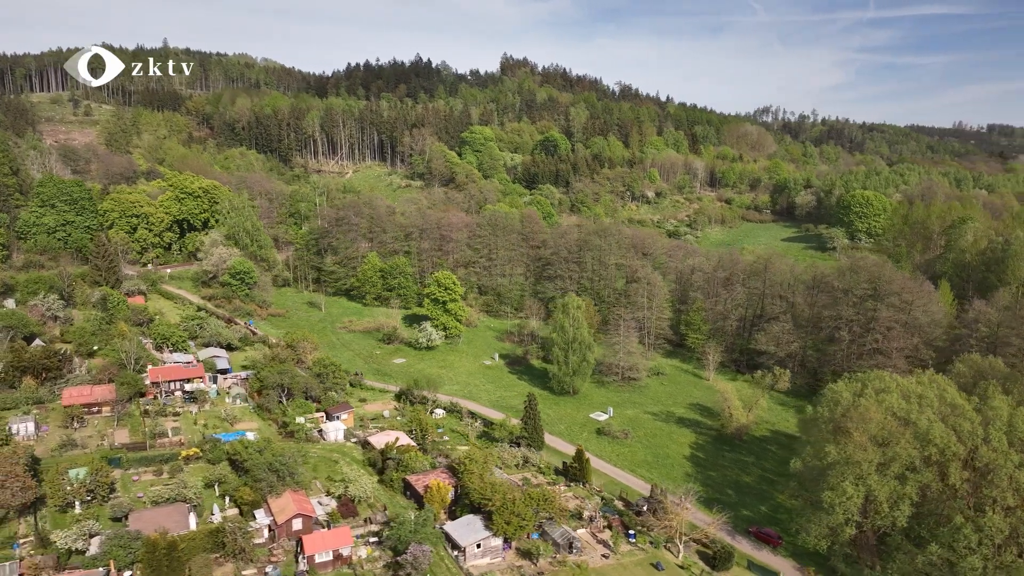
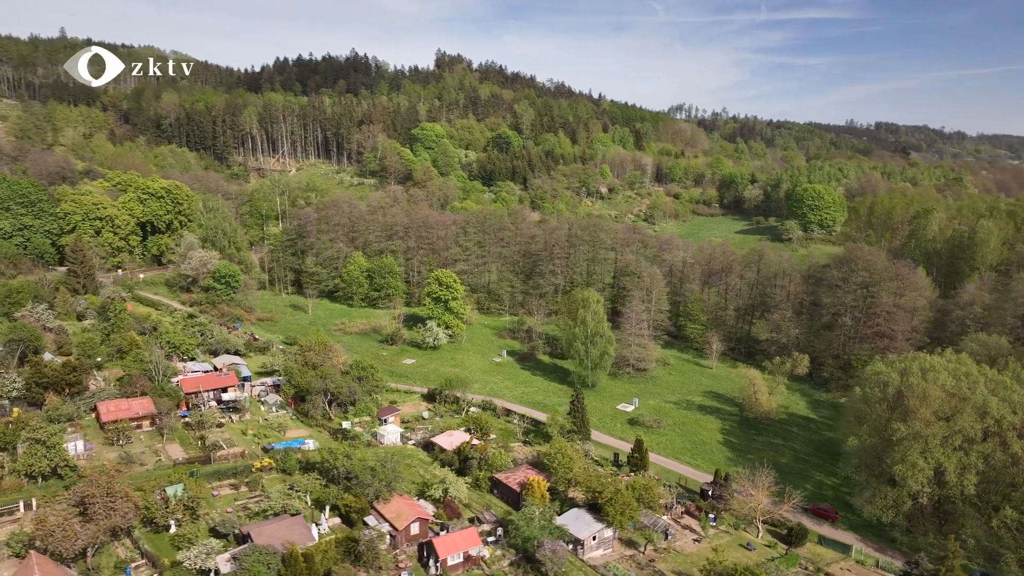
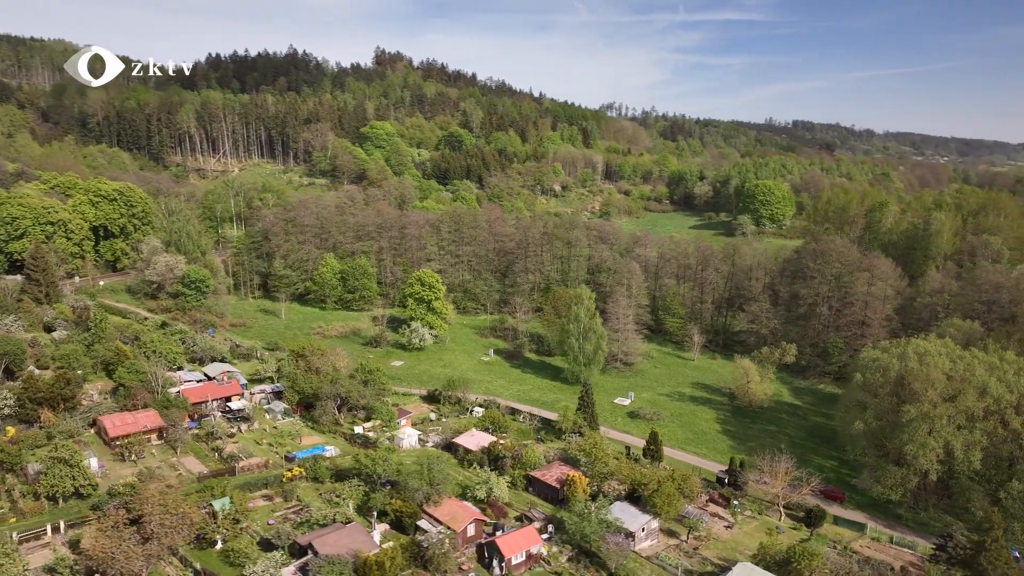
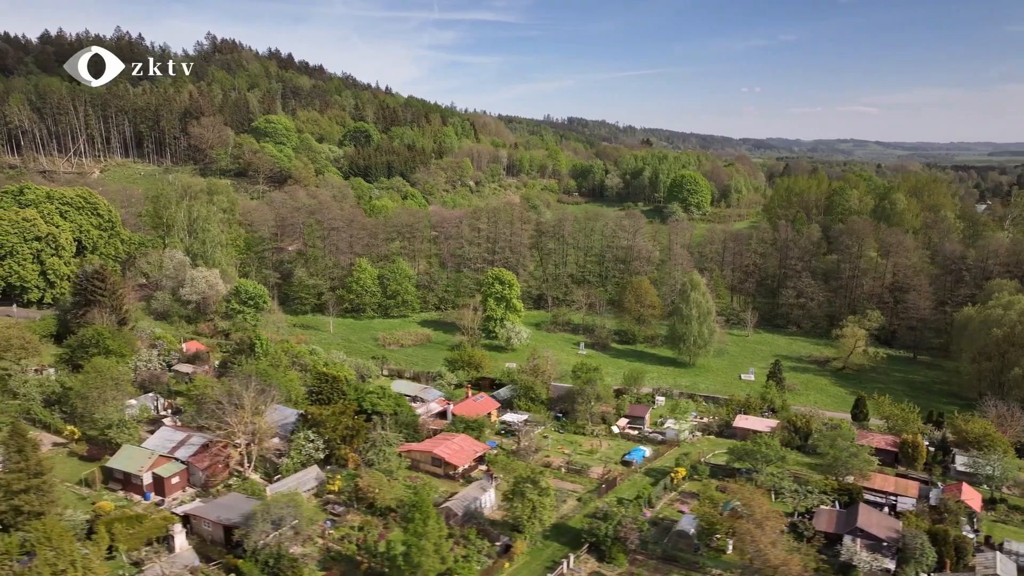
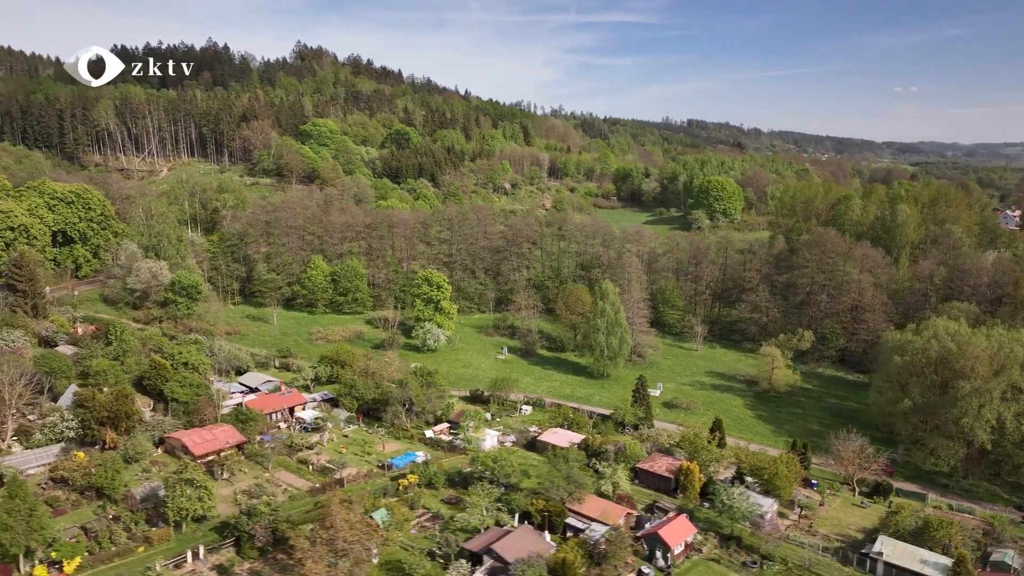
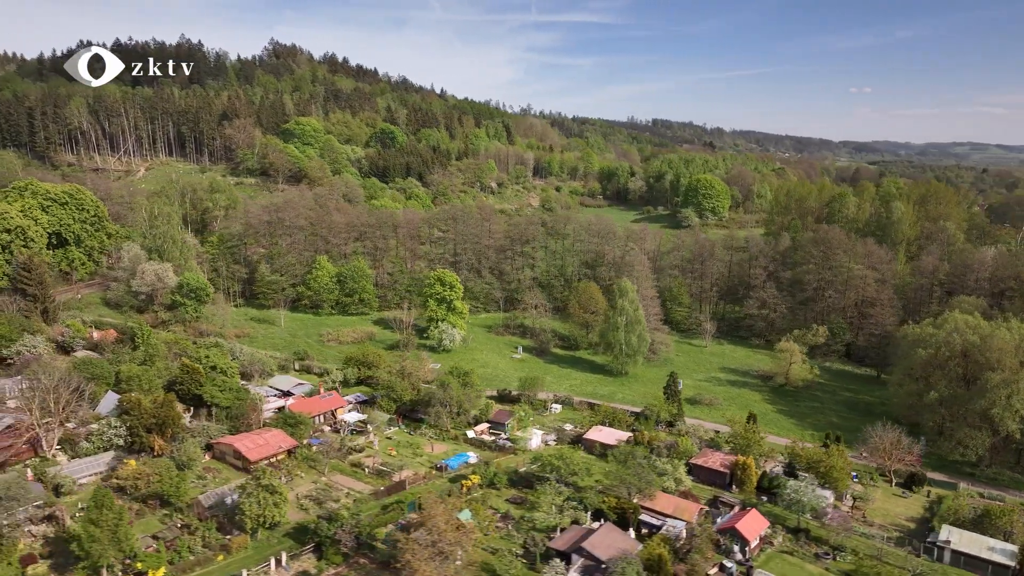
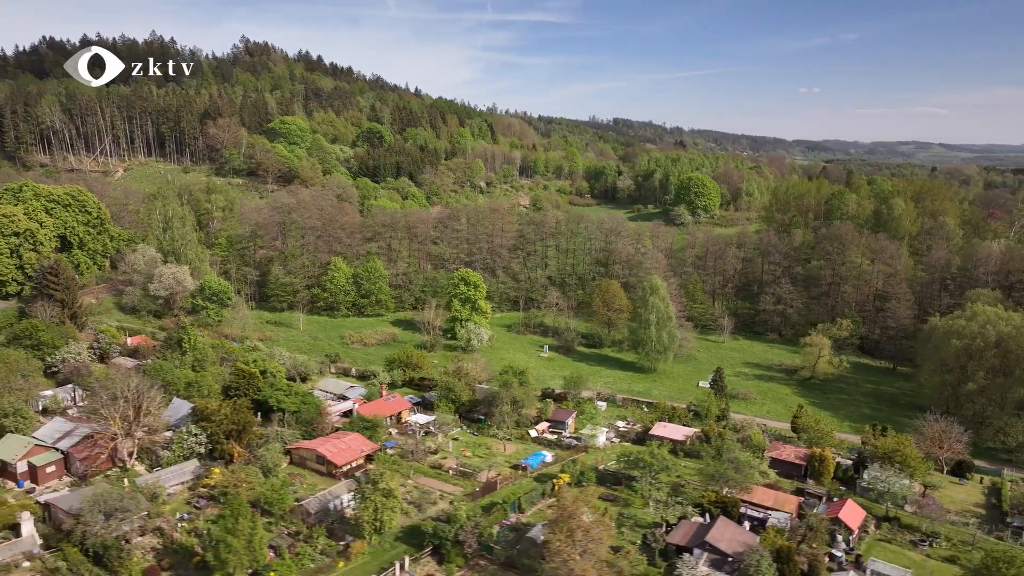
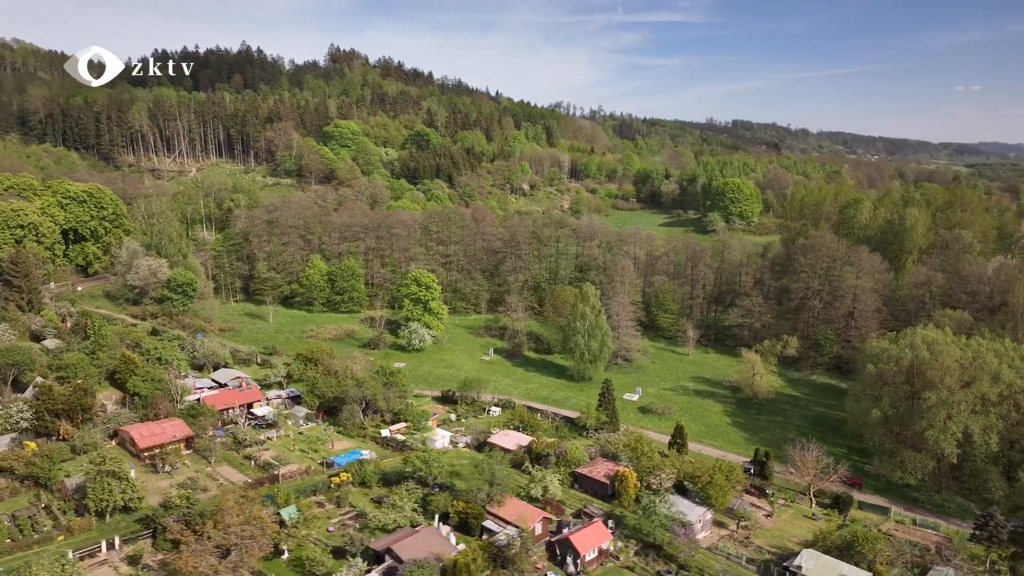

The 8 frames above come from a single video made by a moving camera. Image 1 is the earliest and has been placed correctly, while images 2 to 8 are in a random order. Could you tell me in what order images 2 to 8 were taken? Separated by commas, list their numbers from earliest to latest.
2, 3, 8, 5, 6, 7, 4
